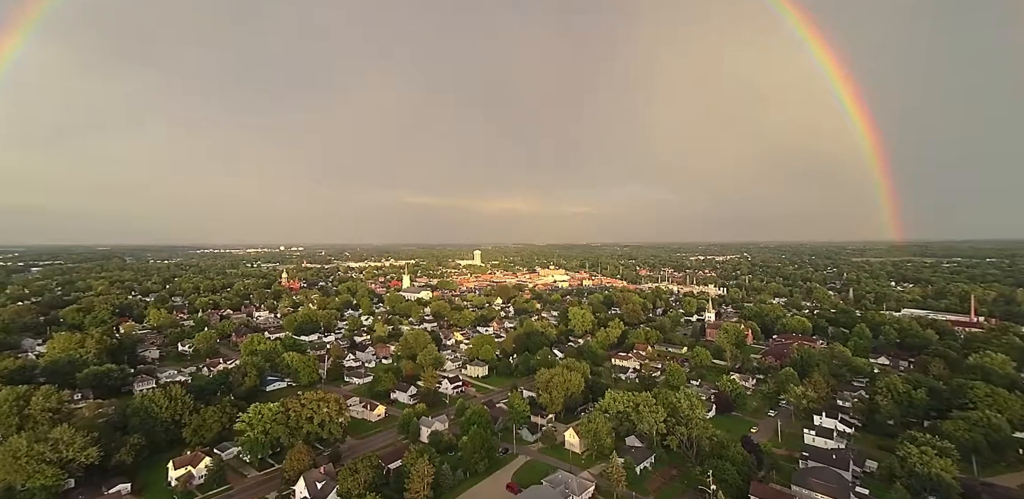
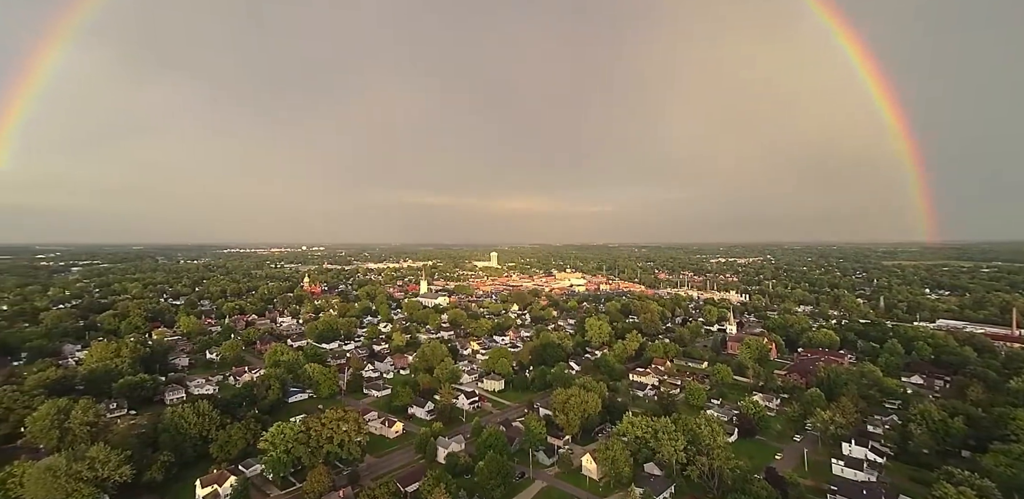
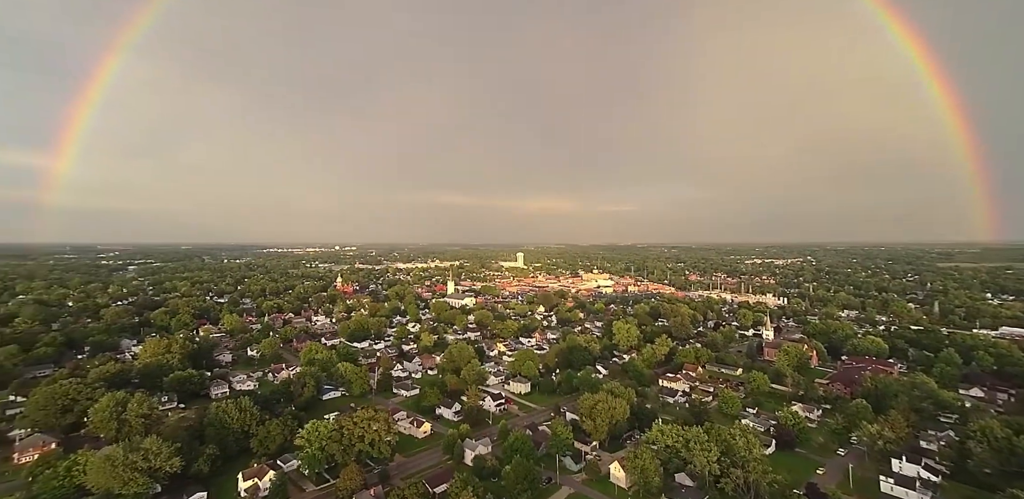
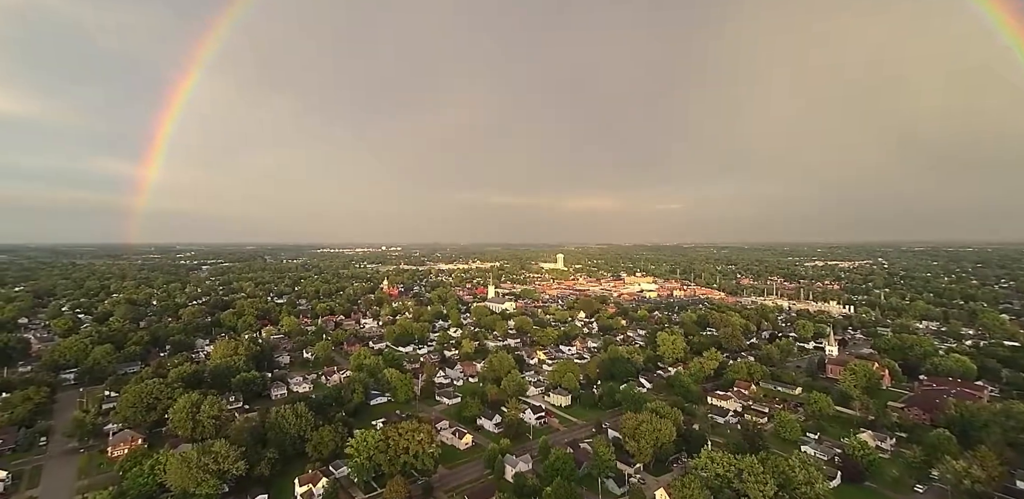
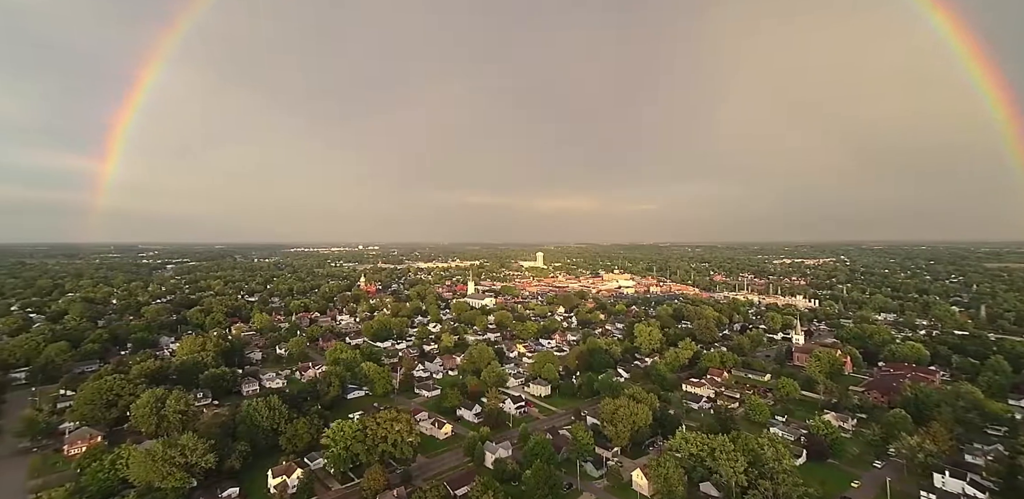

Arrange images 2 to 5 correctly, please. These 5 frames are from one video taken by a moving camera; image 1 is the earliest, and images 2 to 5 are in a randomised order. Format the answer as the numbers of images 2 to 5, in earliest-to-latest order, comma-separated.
2, 3, 5, 4
